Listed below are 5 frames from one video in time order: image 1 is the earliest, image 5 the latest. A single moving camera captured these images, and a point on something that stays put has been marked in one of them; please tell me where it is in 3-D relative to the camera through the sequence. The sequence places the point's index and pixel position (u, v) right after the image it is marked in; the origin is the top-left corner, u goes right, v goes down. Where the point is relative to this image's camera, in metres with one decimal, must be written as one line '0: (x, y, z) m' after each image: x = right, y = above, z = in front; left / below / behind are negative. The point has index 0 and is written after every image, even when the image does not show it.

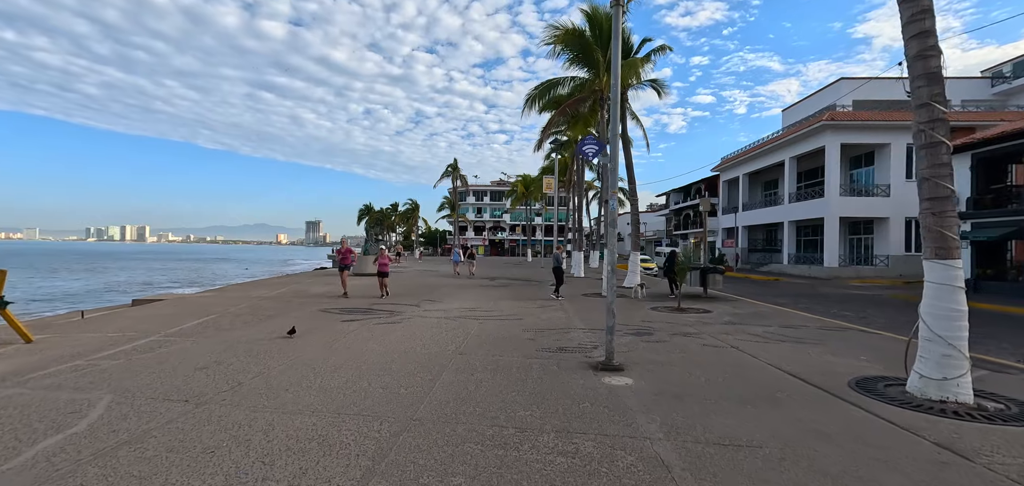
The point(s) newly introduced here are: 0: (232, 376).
0: (-3.6, -1.7, +5.7) m
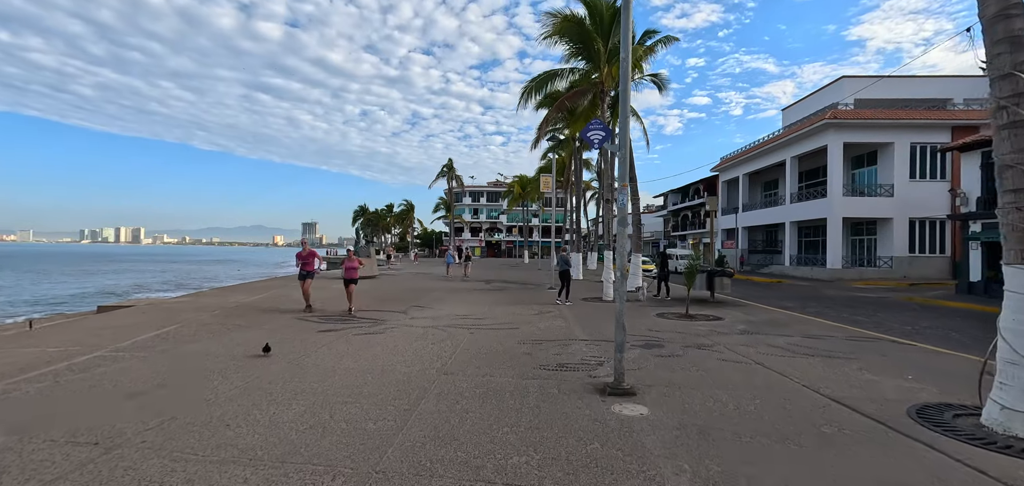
0: (-3.7, -1.7, +4.8) m
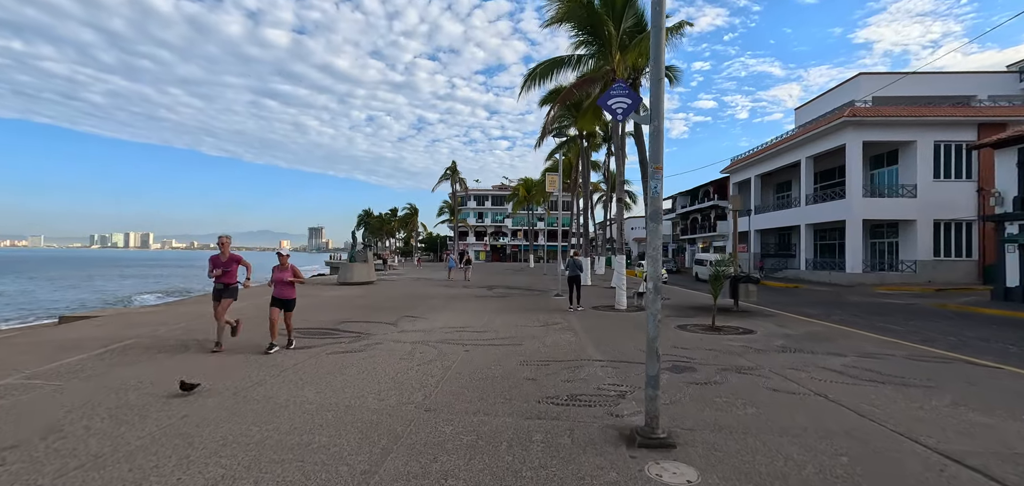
0: (-3.7, -1.8, +3.5) m
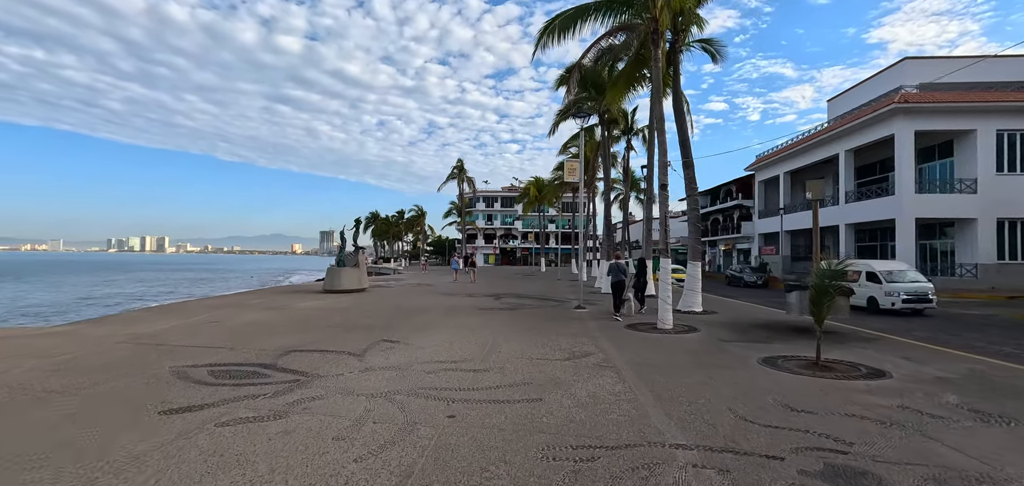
0: (-3.6, -1.7, +0.4) m
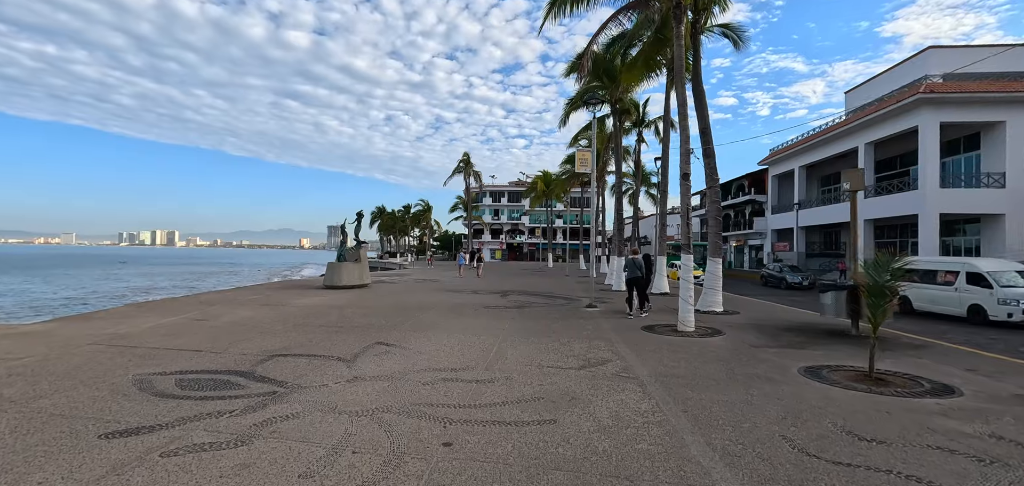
0: (-3.6, -1.7, -0.3) m
